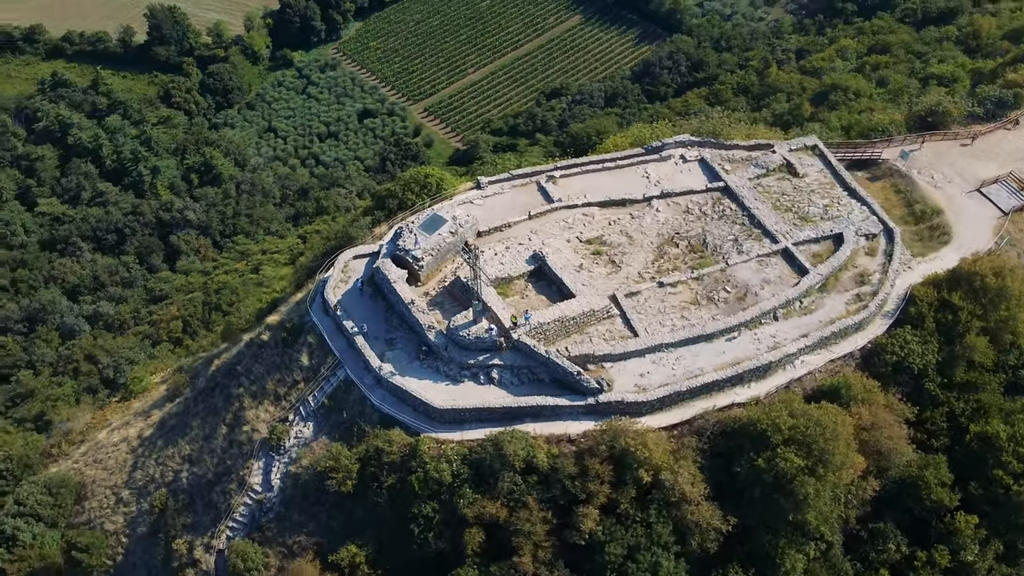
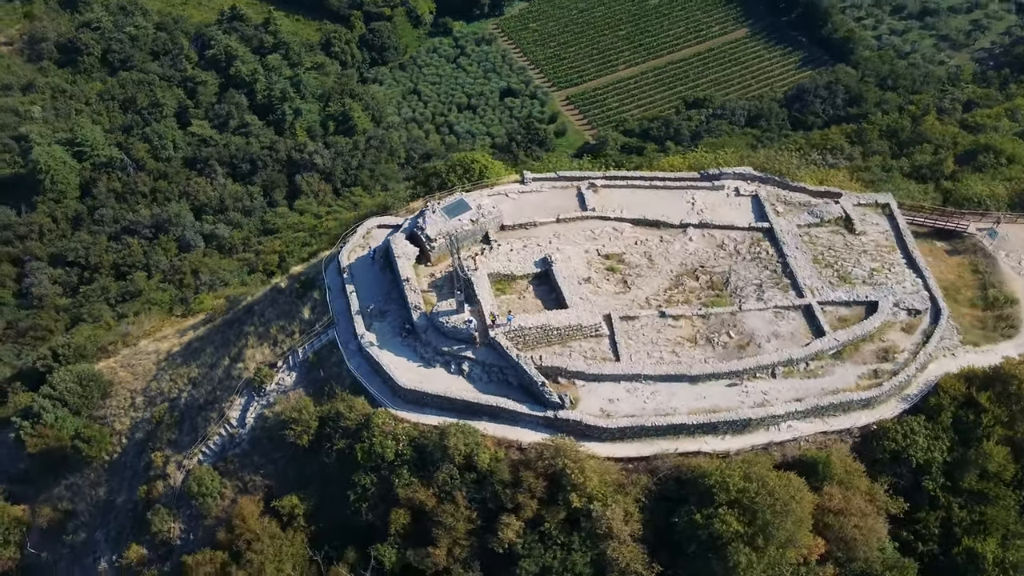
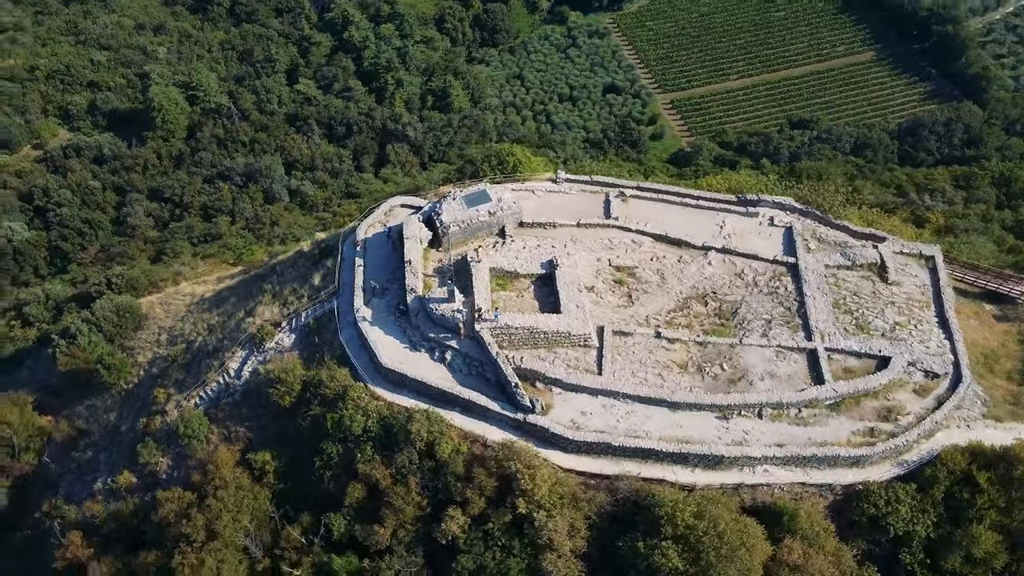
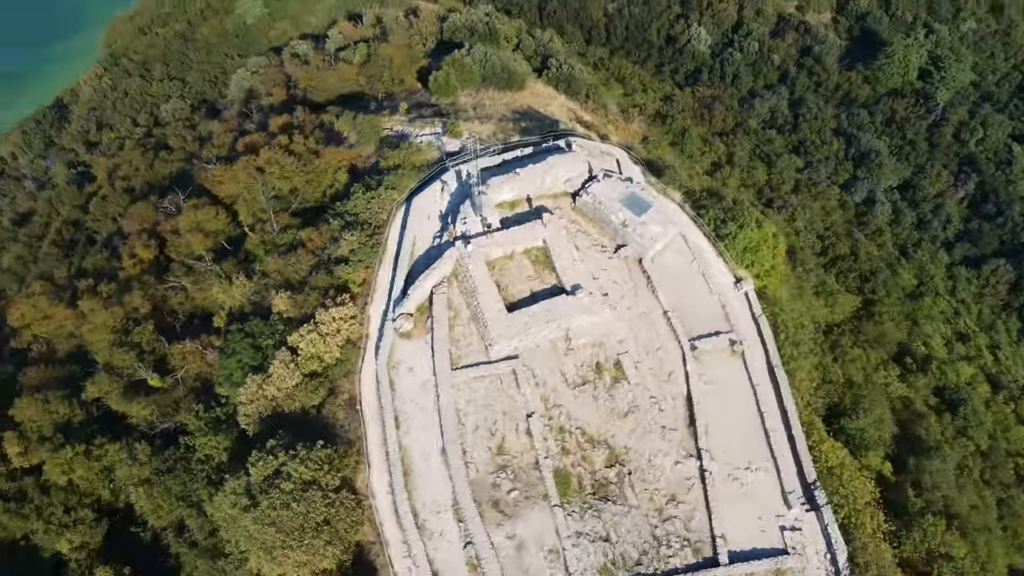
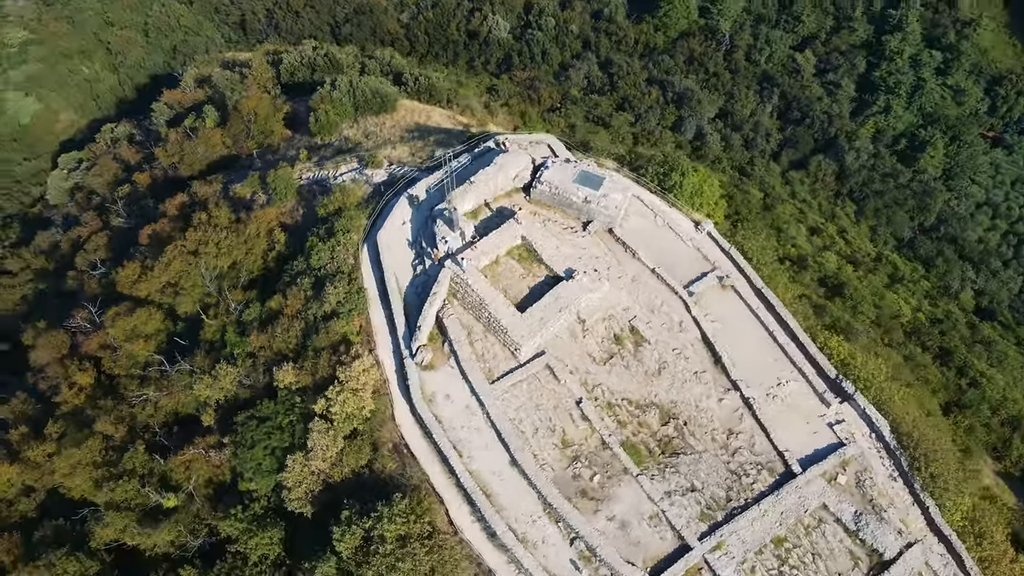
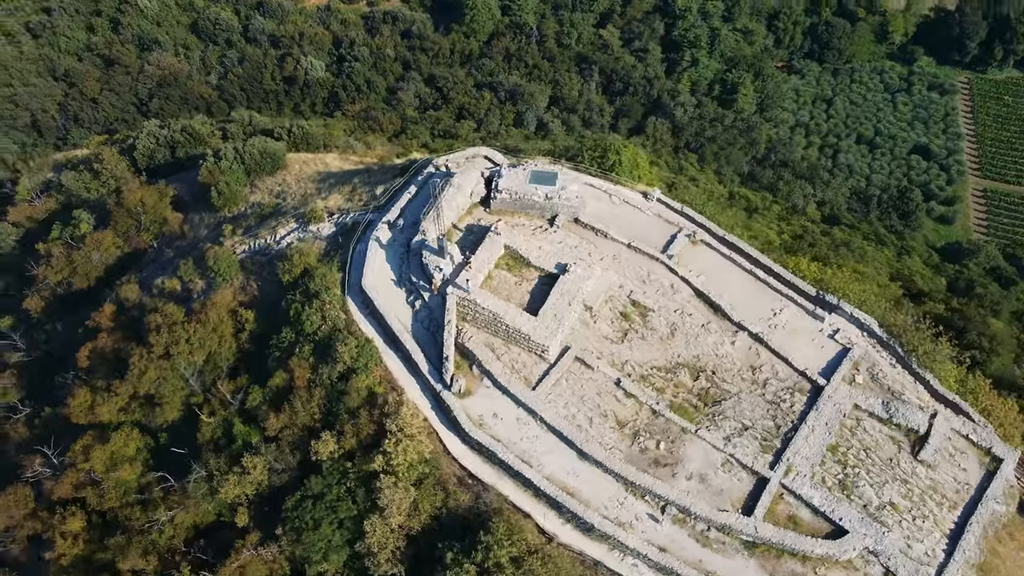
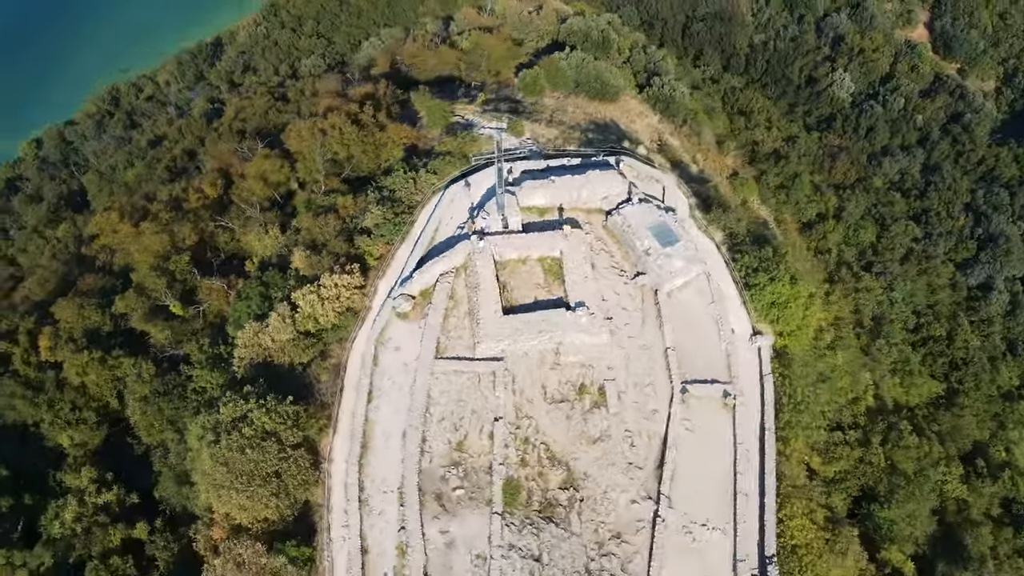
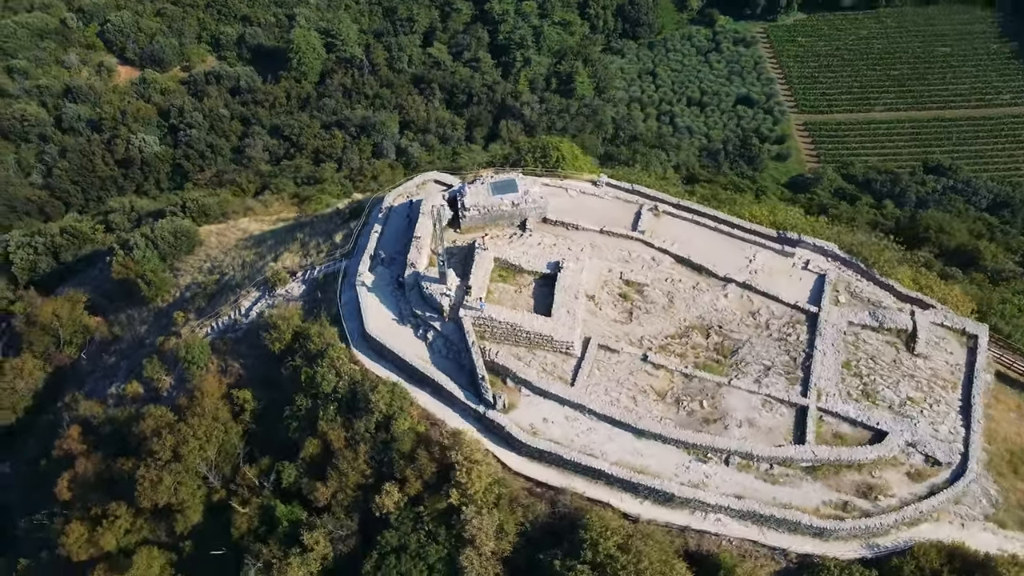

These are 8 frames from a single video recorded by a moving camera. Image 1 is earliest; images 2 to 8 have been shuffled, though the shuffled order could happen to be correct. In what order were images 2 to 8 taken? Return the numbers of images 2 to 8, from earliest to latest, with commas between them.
2, 3, 8, 6, 5, 4, 7
